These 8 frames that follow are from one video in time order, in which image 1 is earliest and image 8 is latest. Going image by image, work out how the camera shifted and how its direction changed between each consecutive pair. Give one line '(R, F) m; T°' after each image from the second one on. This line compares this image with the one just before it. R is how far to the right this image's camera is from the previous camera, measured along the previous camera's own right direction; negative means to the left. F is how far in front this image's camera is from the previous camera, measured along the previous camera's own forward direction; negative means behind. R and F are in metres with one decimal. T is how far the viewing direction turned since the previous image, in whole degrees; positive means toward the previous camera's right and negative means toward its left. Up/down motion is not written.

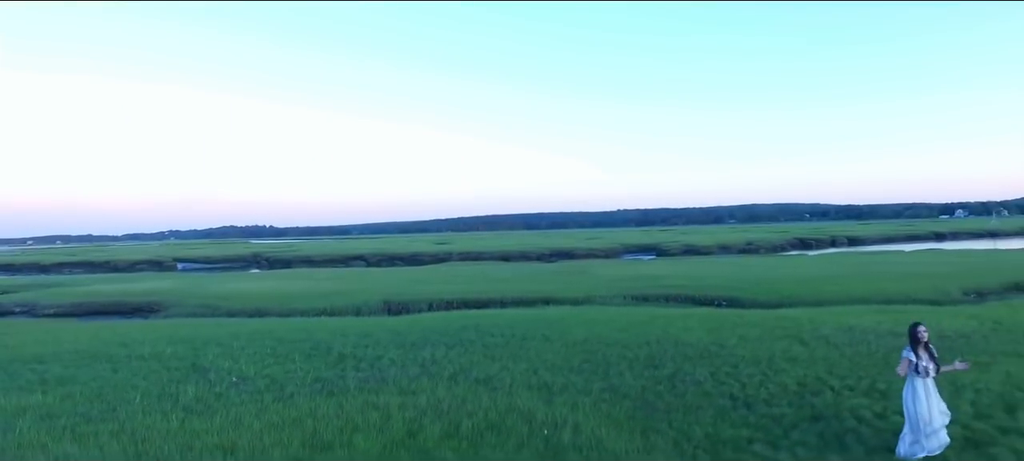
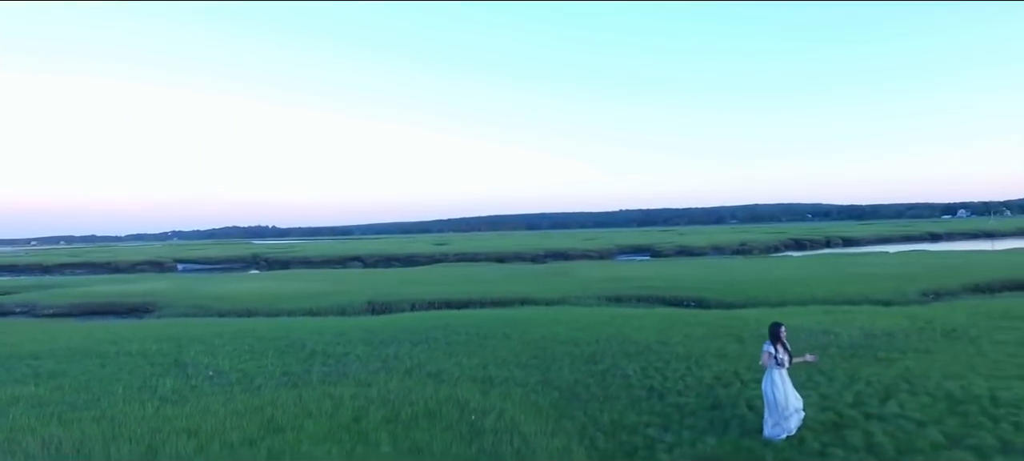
(+1.2, -1.4) m; 0°
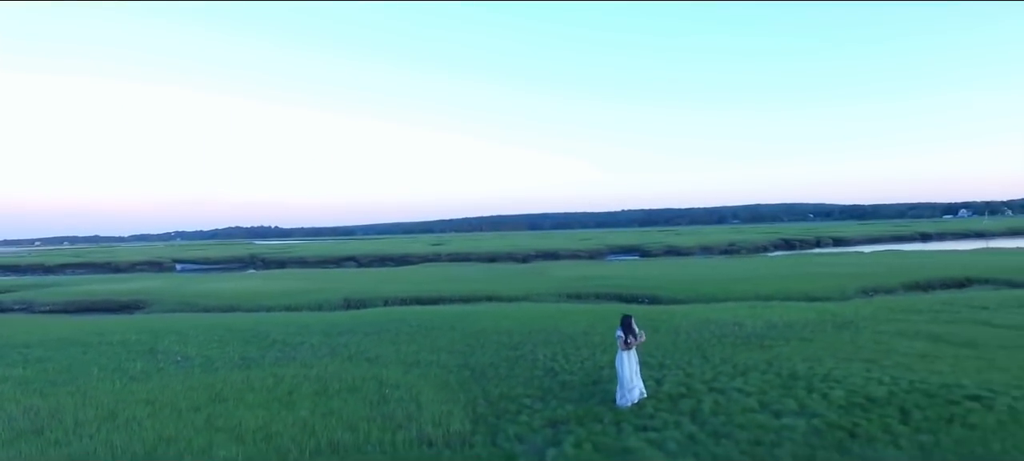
(+1.9, -2.2) m; 0°
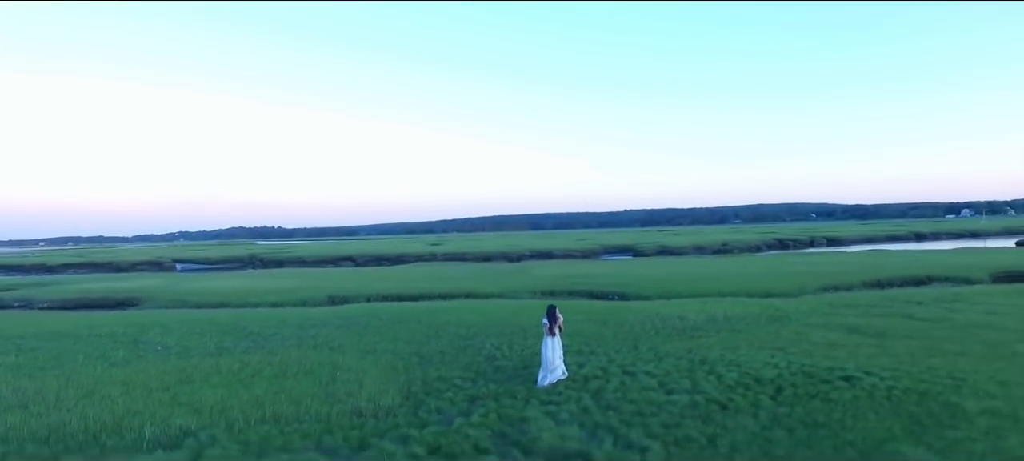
(+1.4, -1.6) m; 0°
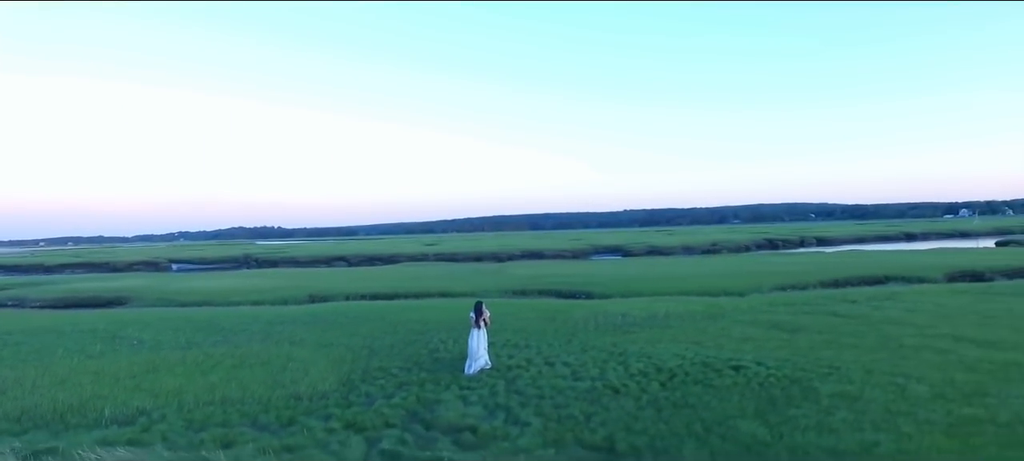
(+1.5, -1.6) m; 0°
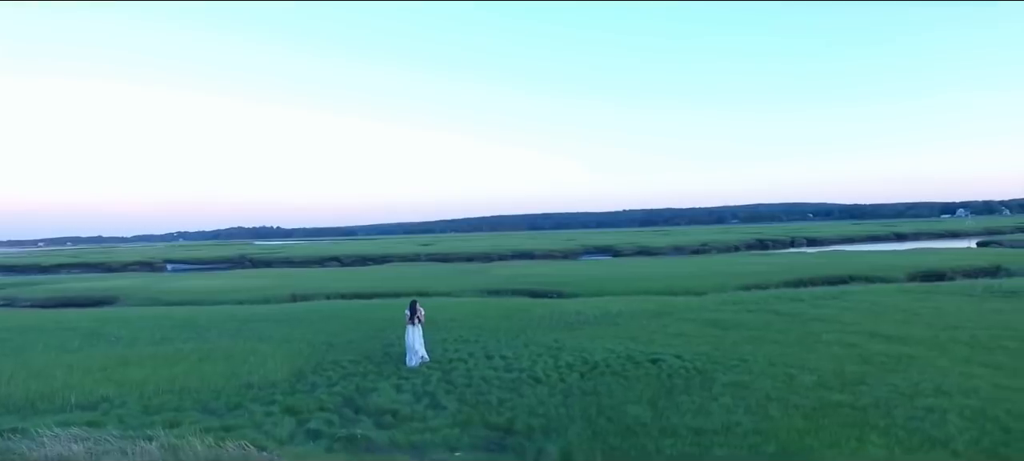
(+1.4, -1.3) m; 0°
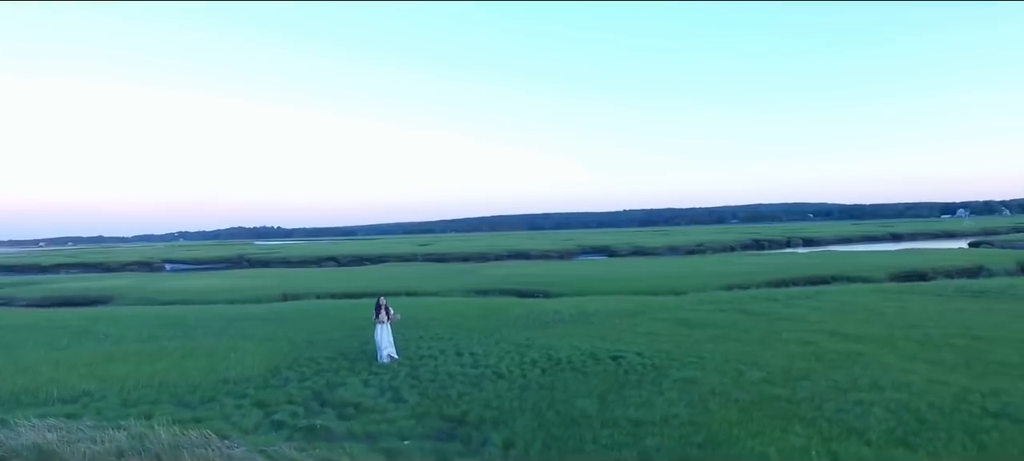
(+0.8, -0.7) m; 0°
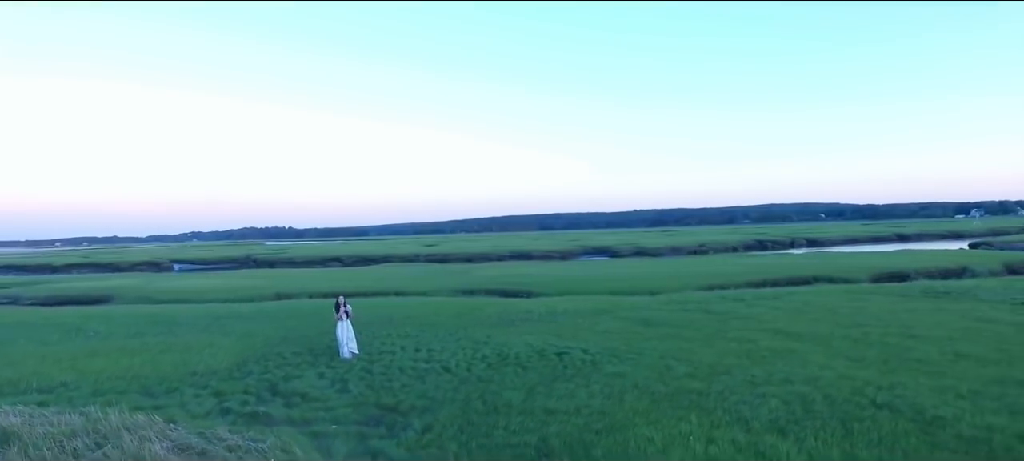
(+1.4, -1.0) m; -1°
